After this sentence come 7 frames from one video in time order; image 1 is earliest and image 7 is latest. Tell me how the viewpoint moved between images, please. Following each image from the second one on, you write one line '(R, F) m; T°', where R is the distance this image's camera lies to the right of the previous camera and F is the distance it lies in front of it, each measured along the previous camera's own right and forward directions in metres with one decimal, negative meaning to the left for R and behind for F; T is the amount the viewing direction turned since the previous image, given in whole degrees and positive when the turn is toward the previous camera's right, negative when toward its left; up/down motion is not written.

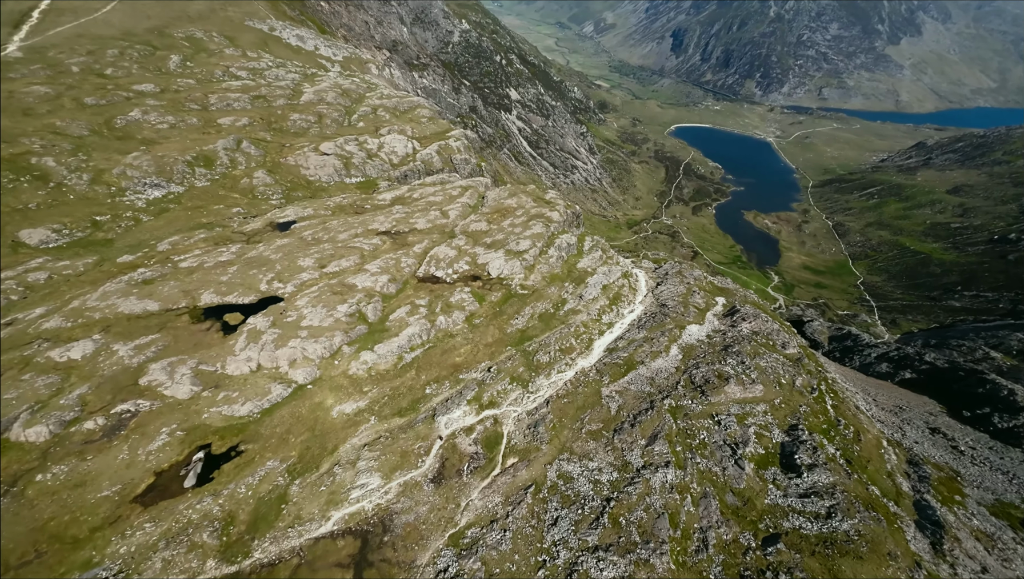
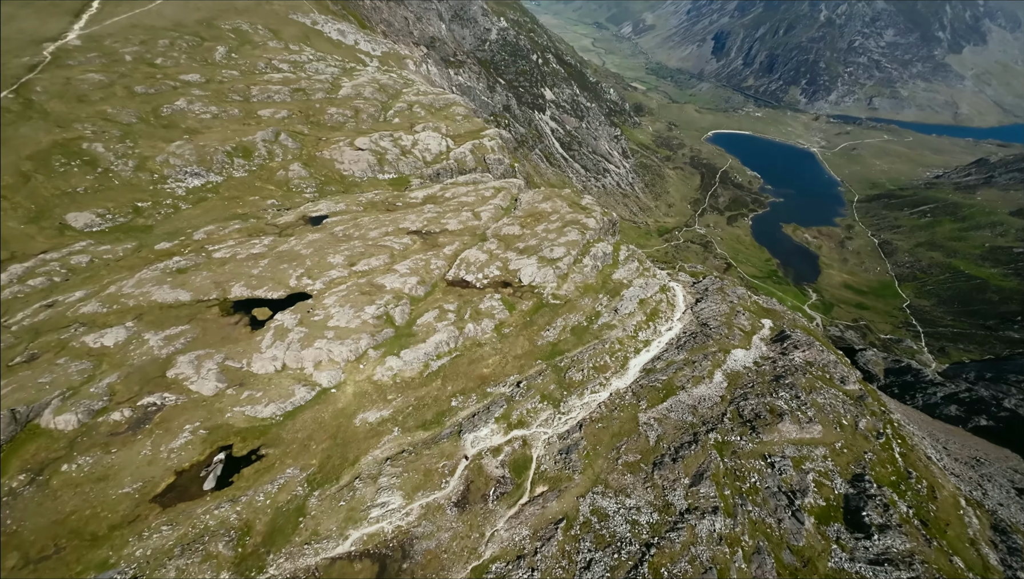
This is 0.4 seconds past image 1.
(-2.9, +4.2) m; -3°
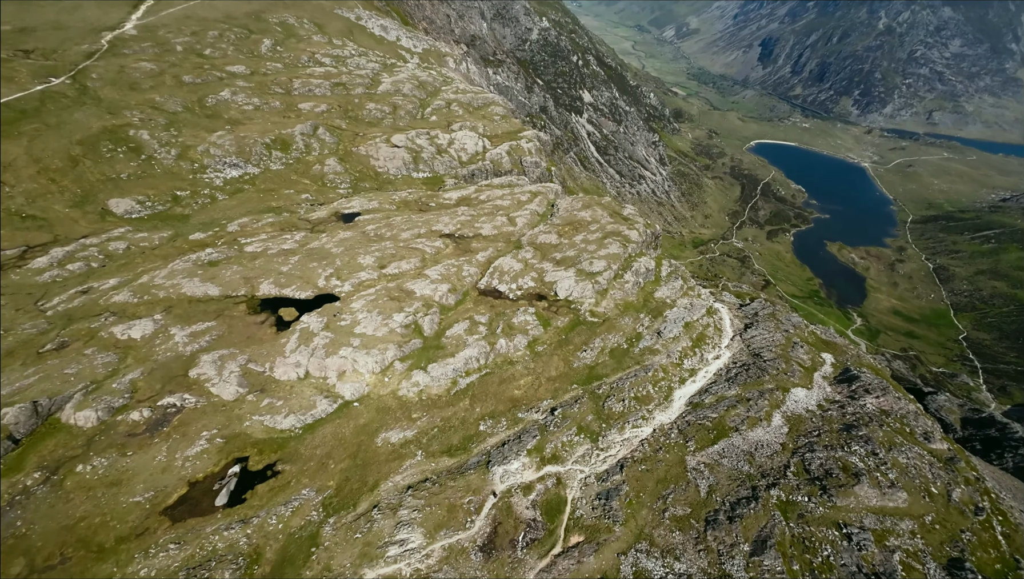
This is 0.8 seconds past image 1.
(-3.3, +5.9) m; -3°
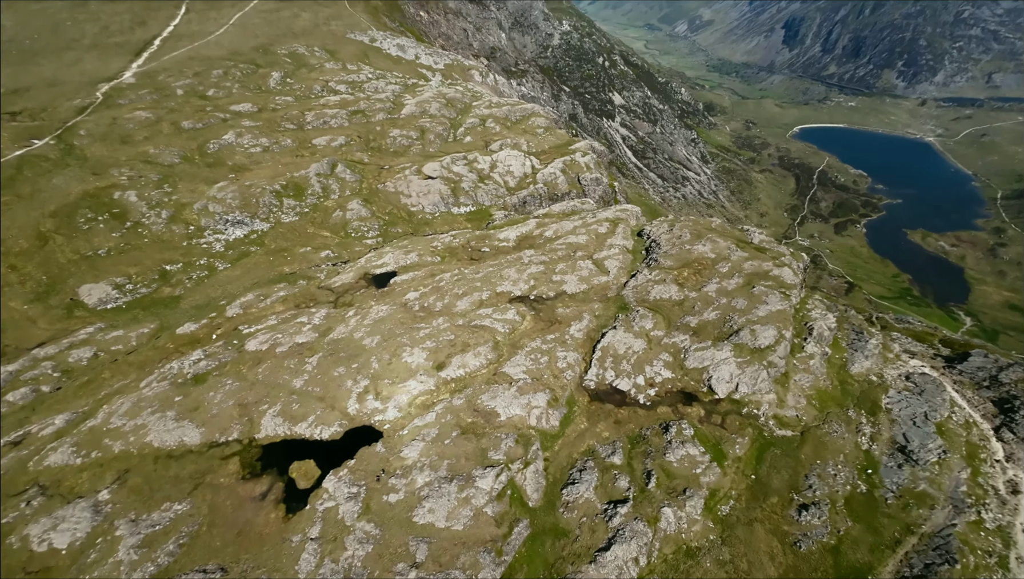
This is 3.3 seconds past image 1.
(-15.3, +33.5) m; -4°
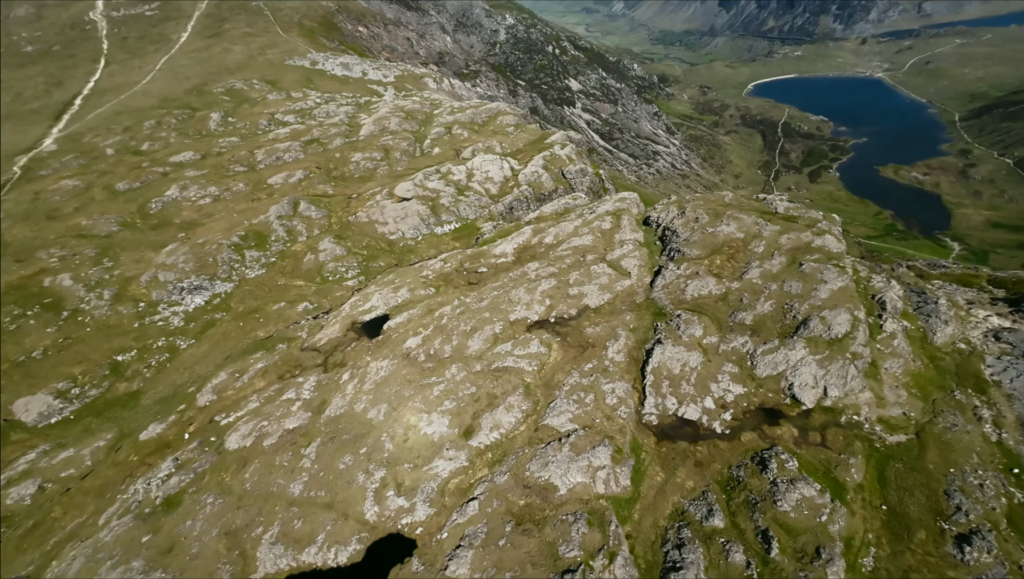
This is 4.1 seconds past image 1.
(-4.5, +11.8) m; +2°
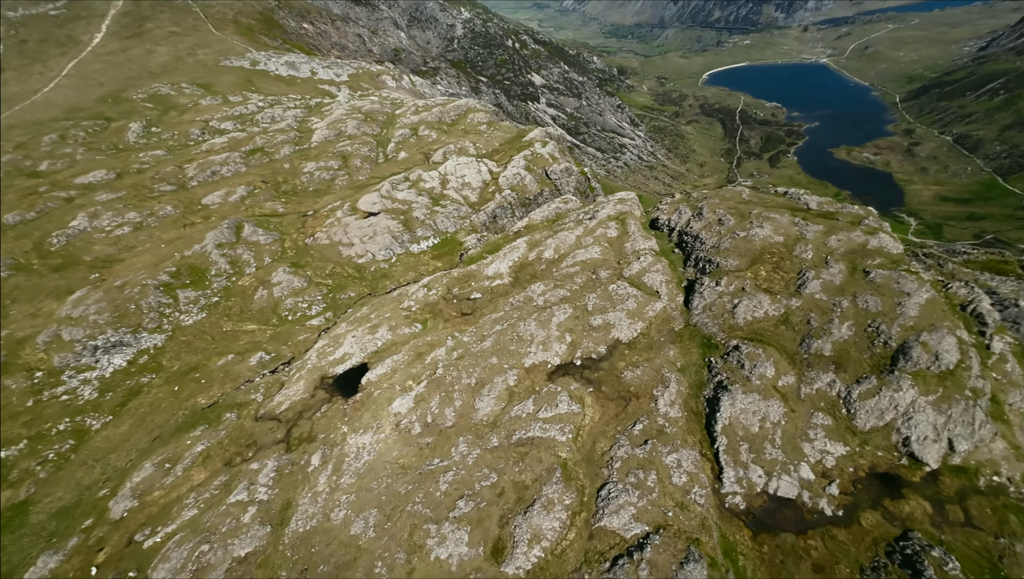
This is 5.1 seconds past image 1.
(-5.5, +14.9) m; +4°
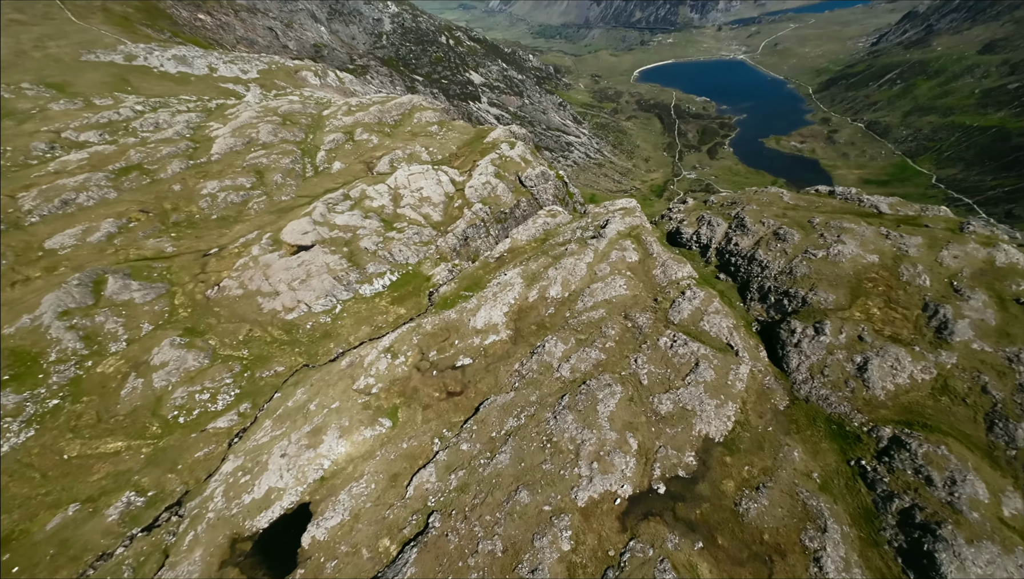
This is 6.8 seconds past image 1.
(-7.0, +23.1) m; +7°
